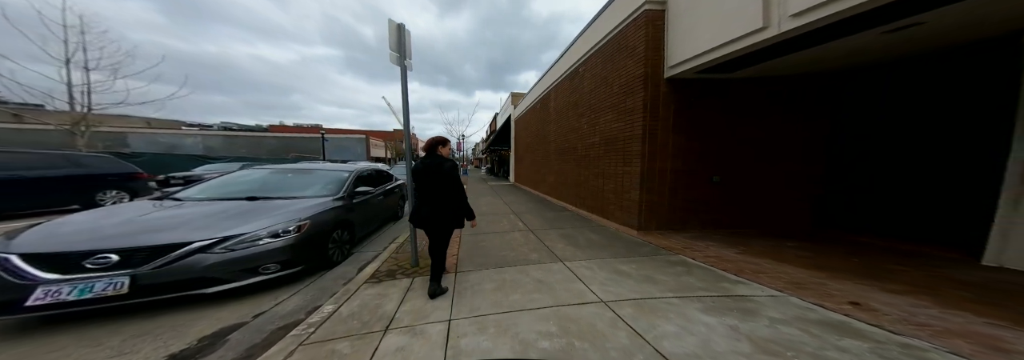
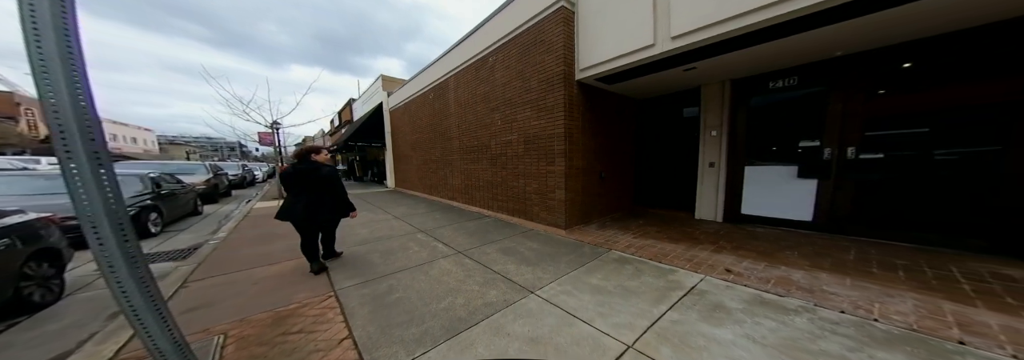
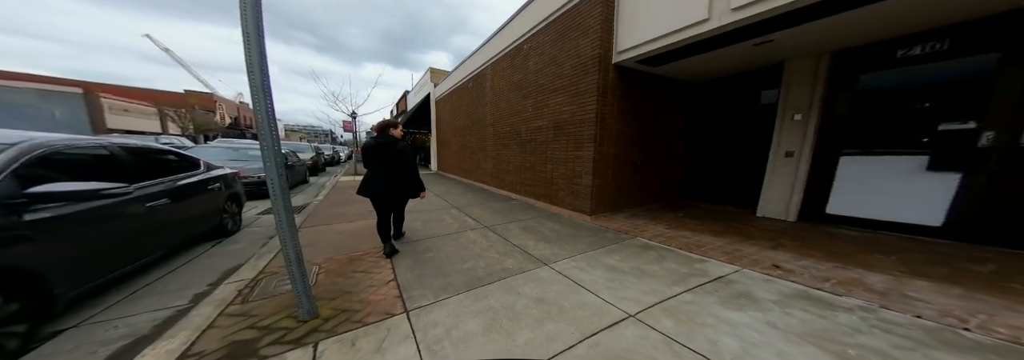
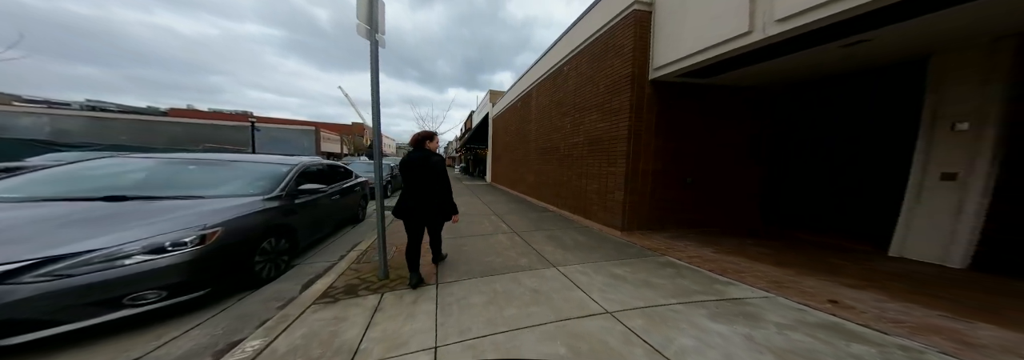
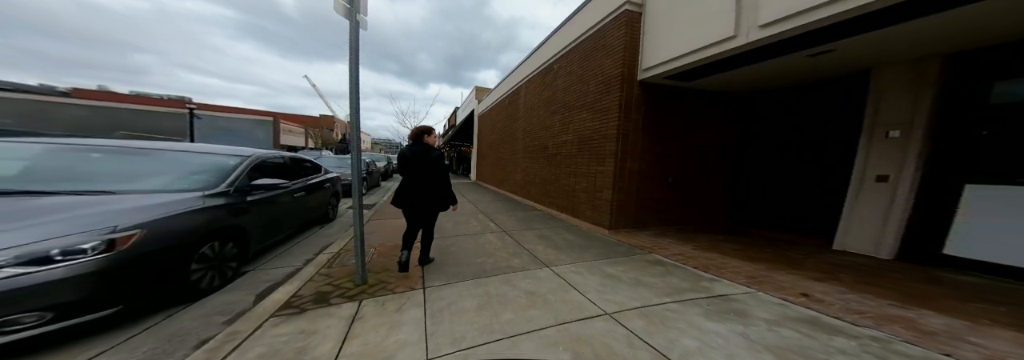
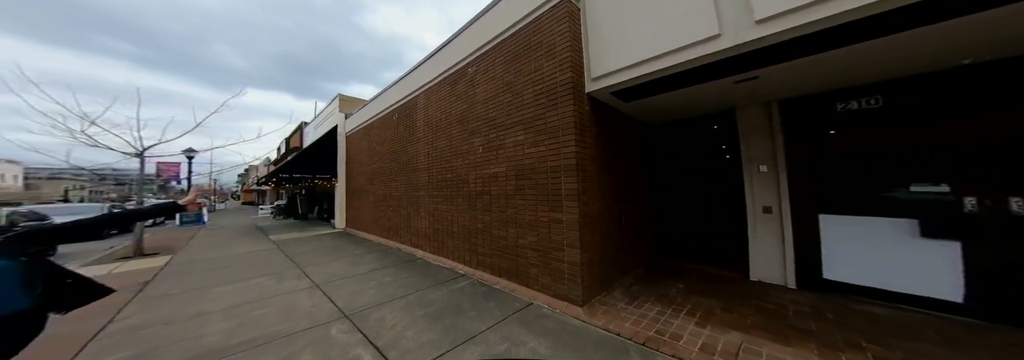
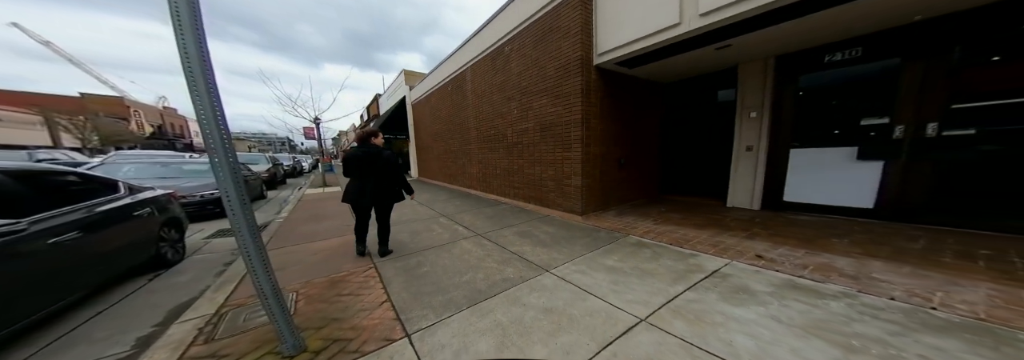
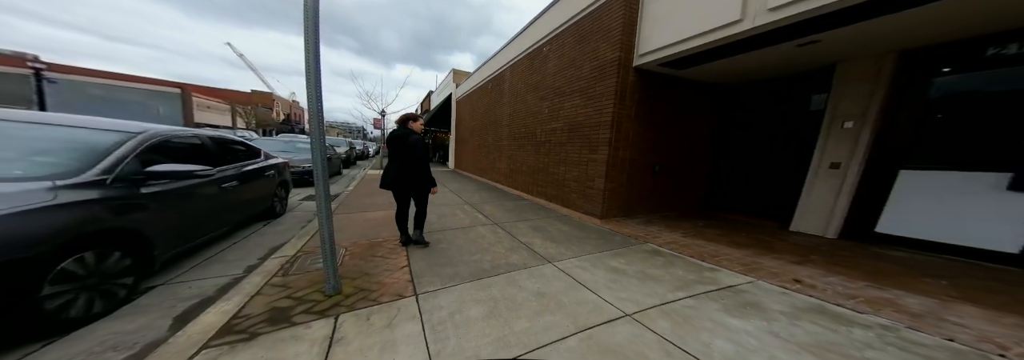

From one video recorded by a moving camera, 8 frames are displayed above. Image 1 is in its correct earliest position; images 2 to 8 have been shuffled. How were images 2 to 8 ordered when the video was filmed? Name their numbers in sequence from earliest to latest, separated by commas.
4, 5, 8, 3, 7, 2, 6
